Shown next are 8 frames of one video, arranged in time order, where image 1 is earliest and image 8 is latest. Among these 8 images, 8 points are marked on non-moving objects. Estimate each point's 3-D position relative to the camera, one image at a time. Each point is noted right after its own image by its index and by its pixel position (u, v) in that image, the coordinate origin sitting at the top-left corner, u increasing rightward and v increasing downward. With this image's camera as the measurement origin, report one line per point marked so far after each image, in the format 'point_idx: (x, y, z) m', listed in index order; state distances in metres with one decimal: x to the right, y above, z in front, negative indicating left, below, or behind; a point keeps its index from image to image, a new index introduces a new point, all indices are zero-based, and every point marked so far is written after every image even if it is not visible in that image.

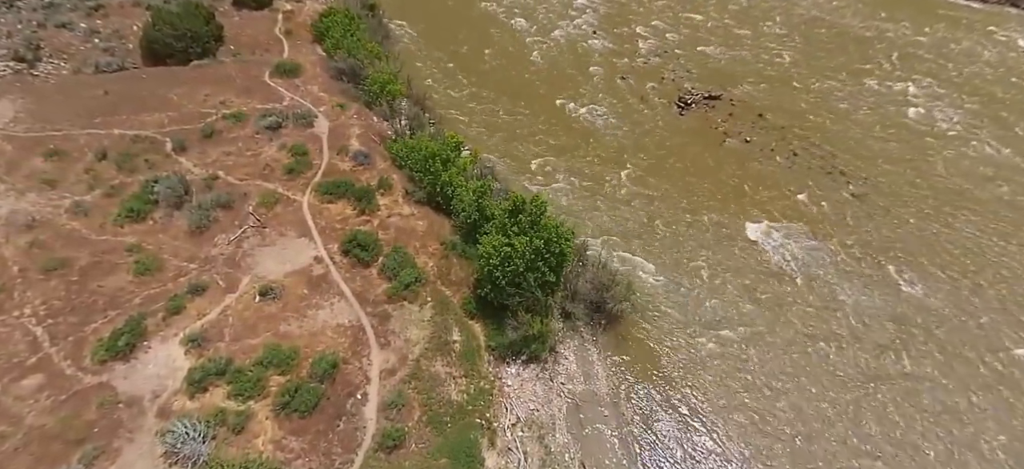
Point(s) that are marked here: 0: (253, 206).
0: (-8.9, +1.0, +17.9) m
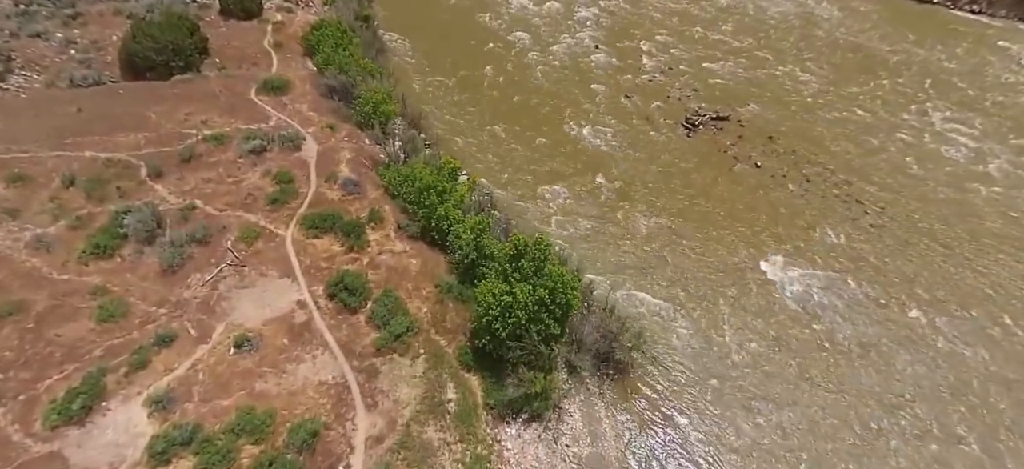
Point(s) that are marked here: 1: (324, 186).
0: (-8.8, -0.2, +16.5) m
1: (-6.8, +1.8, +19.0) m
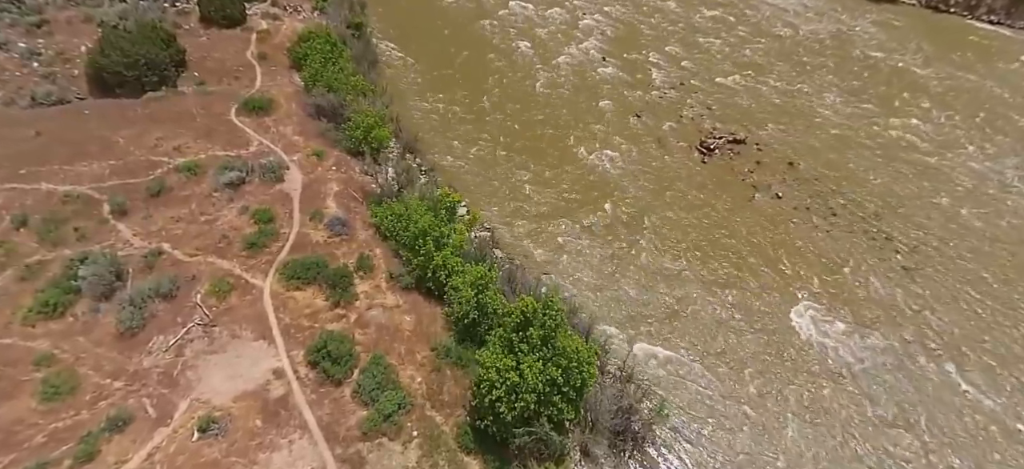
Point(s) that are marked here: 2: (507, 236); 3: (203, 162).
0: (-8.7, -1.7, +14.6) m
1: (-6.7, +0.3, +17.2) m
2: (-0.1, 0.0, +19.5) m
3: (-11.2, +2.6, +19.0) m
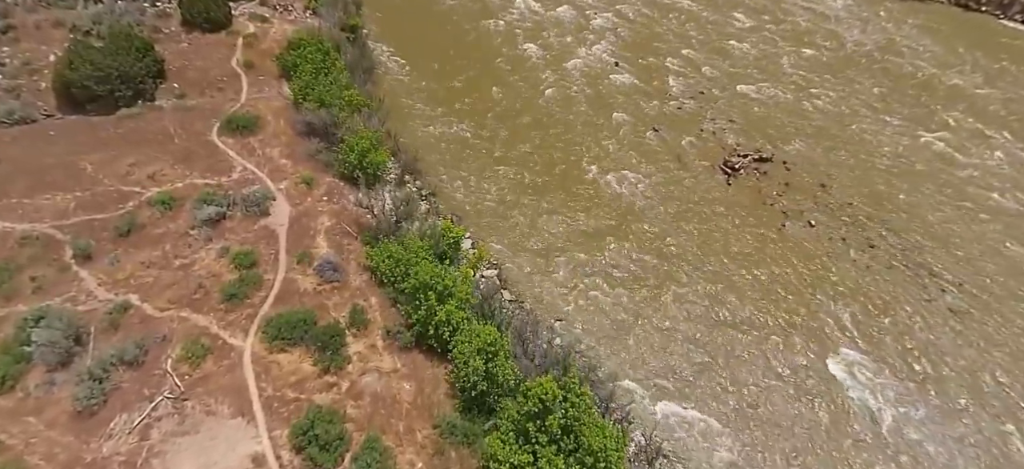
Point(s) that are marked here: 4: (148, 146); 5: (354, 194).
0: (-8.4, -3.1, +12.9) m
1: (-6.4, -1.0, +15.3) m
2: (+0.2, -1.2, +17.7) m
3: (-10.9, +1.3, +17.1) m
4: (-13.2, +3.2, +18.9) m
5: (-5.6, +1.5, +18.5) m
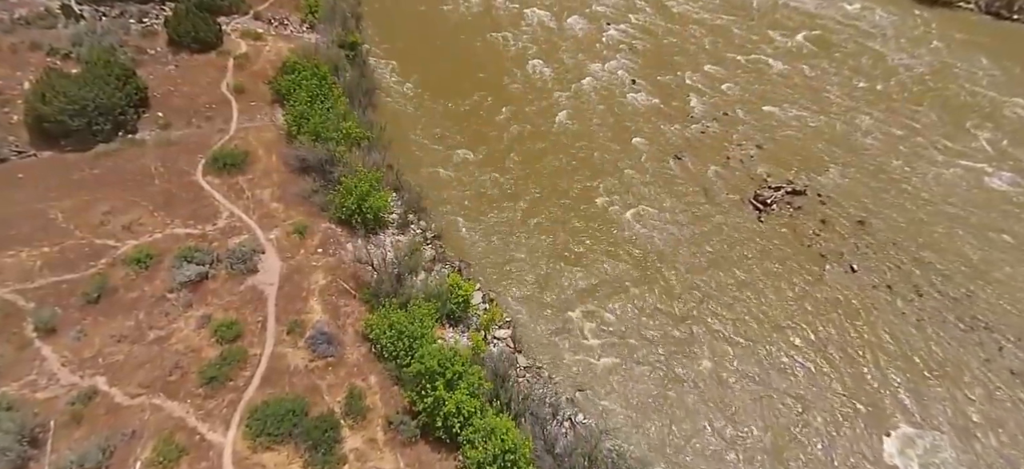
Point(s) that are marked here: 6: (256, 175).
0: (-7.9, -4.9, +11.2) m
1: (-5.9, -2.8, +13.6) m
2: (+0.7, -2.9, +15.9) m
3: (-10.4, -0.4, +15.4) m
4: (-12.7, +1.5, +17.2) m
5: (-5.1, -0.2, +16.7) m
6: (-9.0, +2.1, +18.3) m
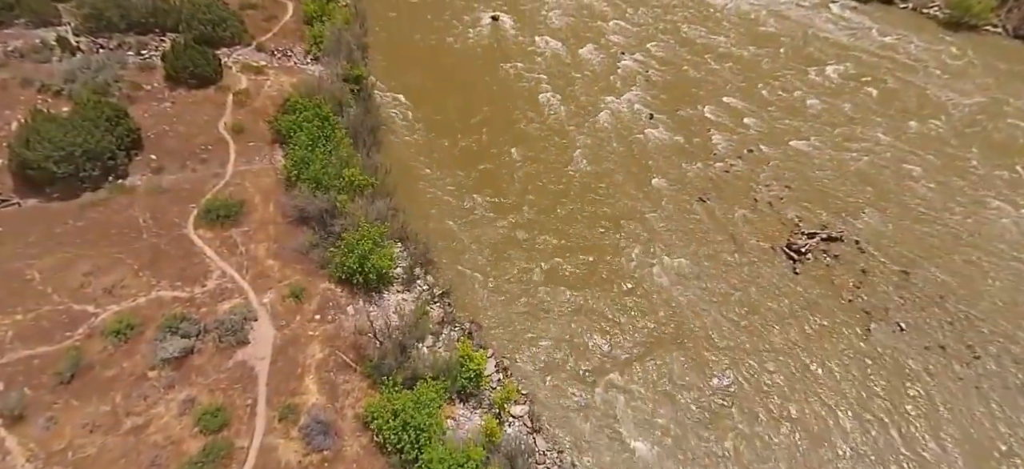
0: (-7.5, -6.6, +9.7) m
1: (-5.5, -4.5, +12.2) m
2: (+1.1, -4.8, +14.3) m
3: (-10.0, -2.2, +14.0) m
4: (-12.2, -0.3, +15.9) m
5: (-4.7, -2.1, +15.3) m
6: (-8.5, +0.2, +17.0) m
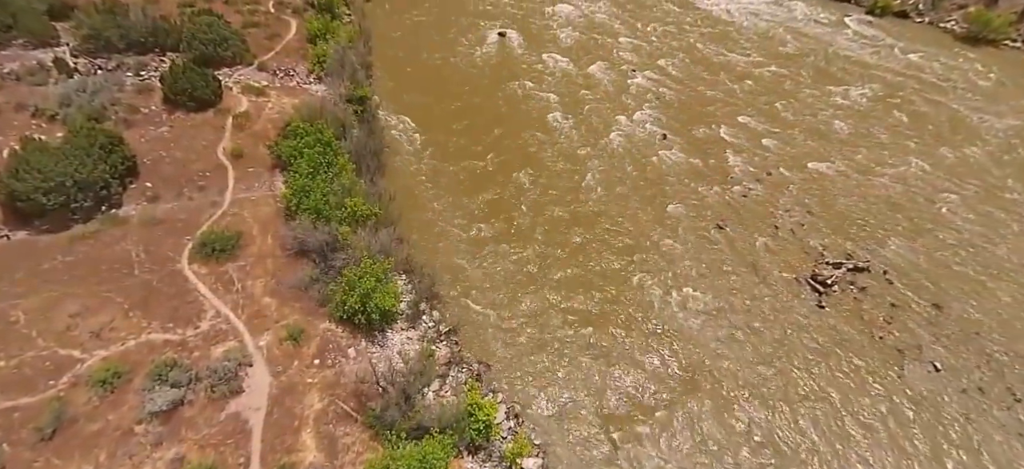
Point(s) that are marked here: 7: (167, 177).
0: (-7.3, -7.6, +8.8) m
1: (-5.2, -5.5, +11.3) m
2: (+1.4, -5.8, +13.4) m
3: (-9.7, -3.3, +13.2) m
4: (-11.9, -1.4, +15.1) m
5: (-4.4, -3.1, +14.4) m
6: (-8.2, -0.8, +16.2) m
7: (-12.5, +2.0, +18.9) m
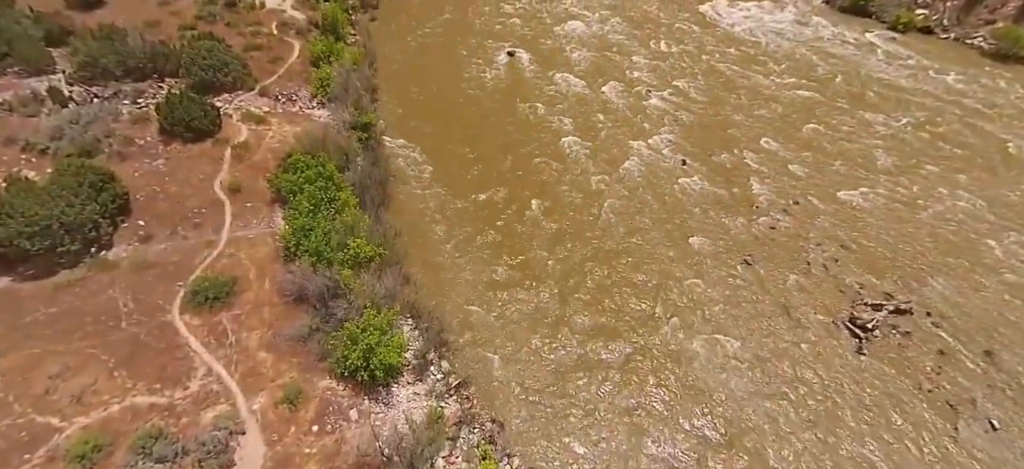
0: (-6.9, -8.8, +7.6) m
1: (-4.8, -6.8, +10.1) m
2: (+1.8, -7.1, +12.1) m
3: (-9.3, -4.6, +12.1) m
4: (-11.5, -2.7, +14.1) m
5: (-4.0, -4.4, +13.3) m
6: (-7.7, -2.2, +15.1) m
7: (-12.0, +0.6, +17.9) m
